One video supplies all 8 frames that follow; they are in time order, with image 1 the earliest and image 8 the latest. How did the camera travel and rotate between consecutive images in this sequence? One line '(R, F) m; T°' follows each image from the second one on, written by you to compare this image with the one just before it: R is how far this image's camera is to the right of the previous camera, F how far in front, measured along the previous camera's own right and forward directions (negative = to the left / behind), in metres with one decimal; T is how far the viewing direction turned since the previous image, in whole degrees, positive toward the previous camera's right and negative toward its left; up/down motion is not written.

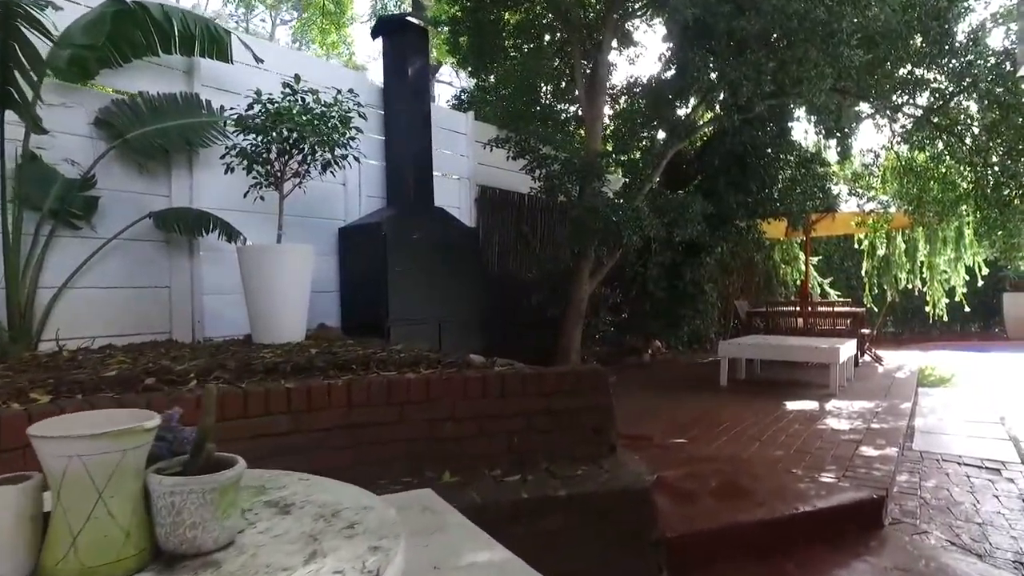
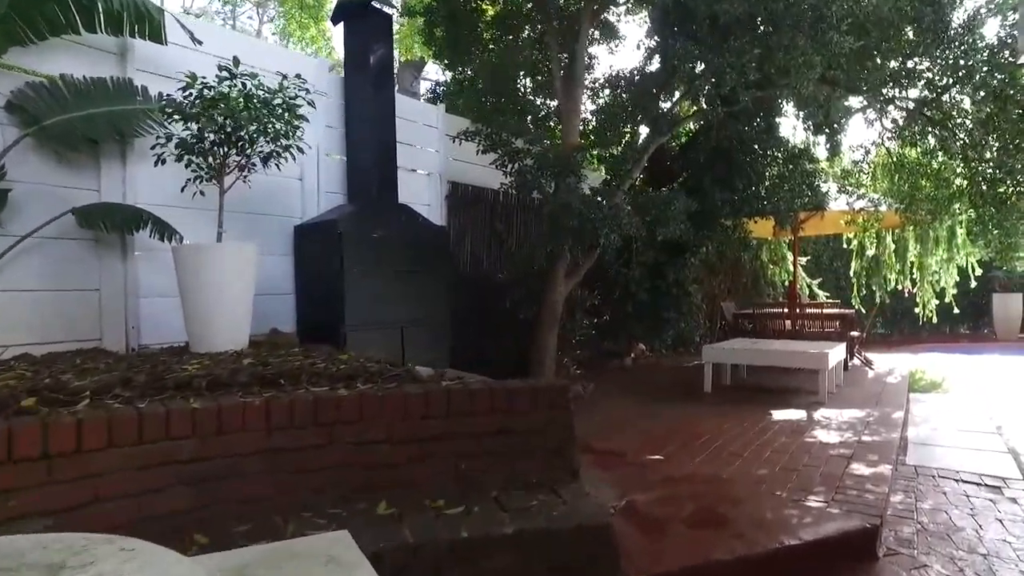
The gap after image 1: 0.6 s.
(+0.2, +0.4) m; +1°
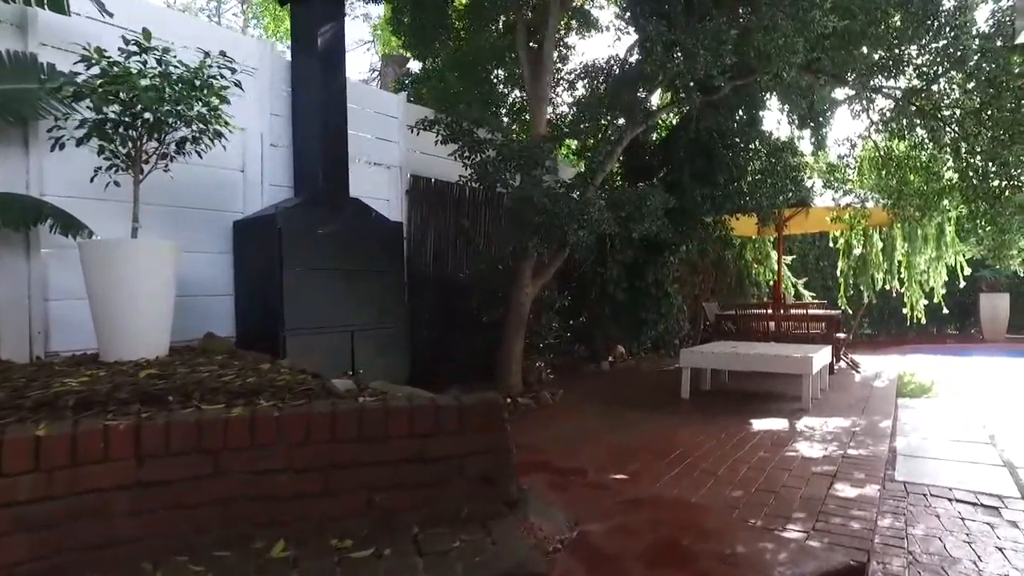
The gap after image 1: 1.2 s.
(+0.2, +0.4) m; +1°
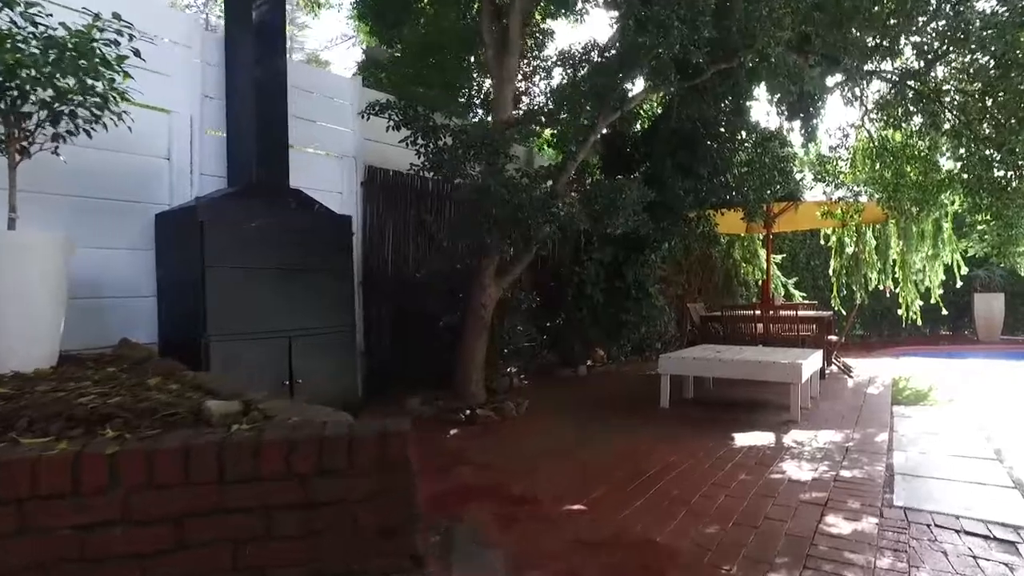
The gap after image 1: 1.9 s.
(+0.2, +0.5) m; +1°
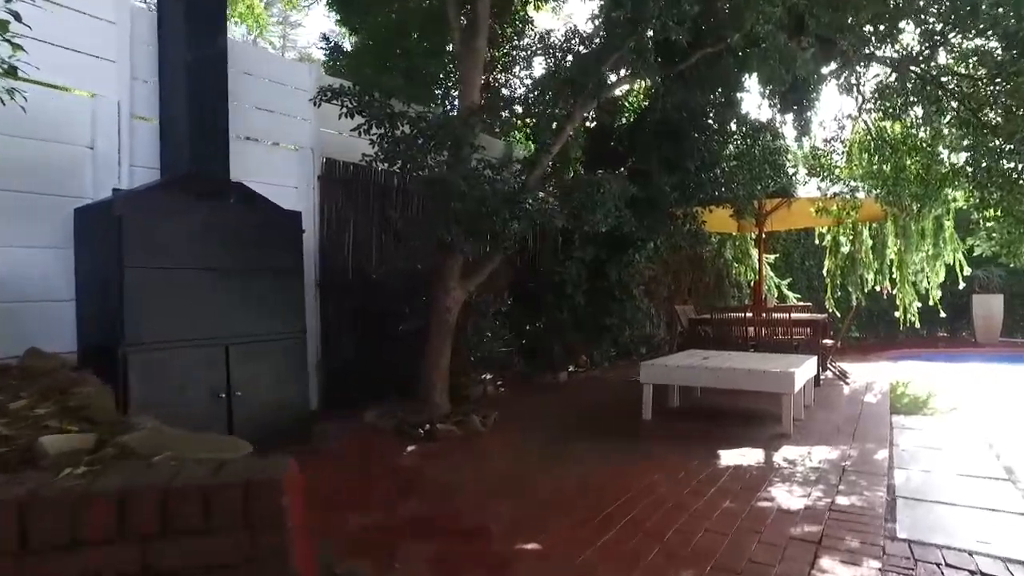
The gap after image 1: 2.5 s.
(+0.2, +0.4) m; 0°
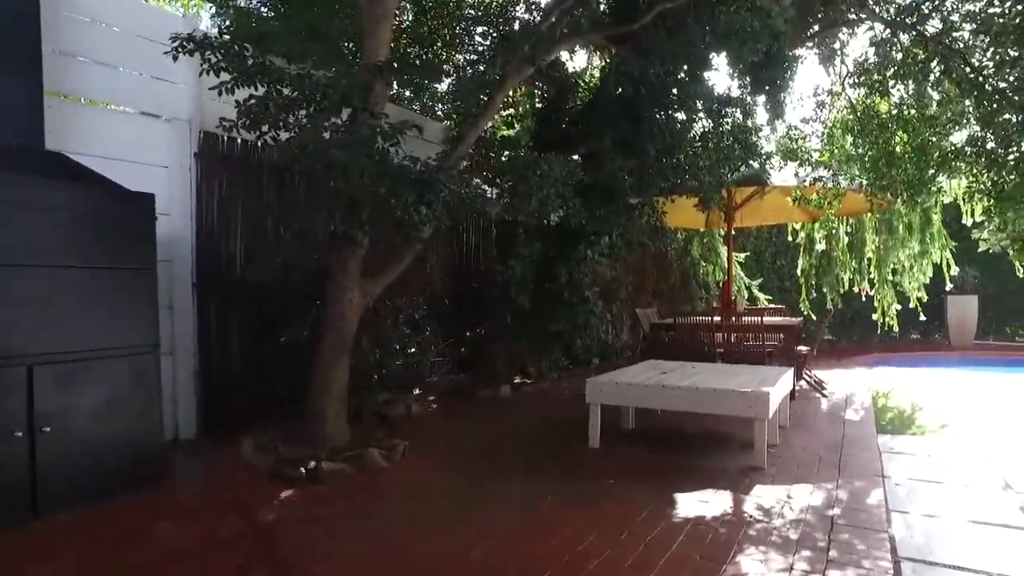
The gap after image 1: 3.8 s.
(+0.3, +0.9) m; +2°
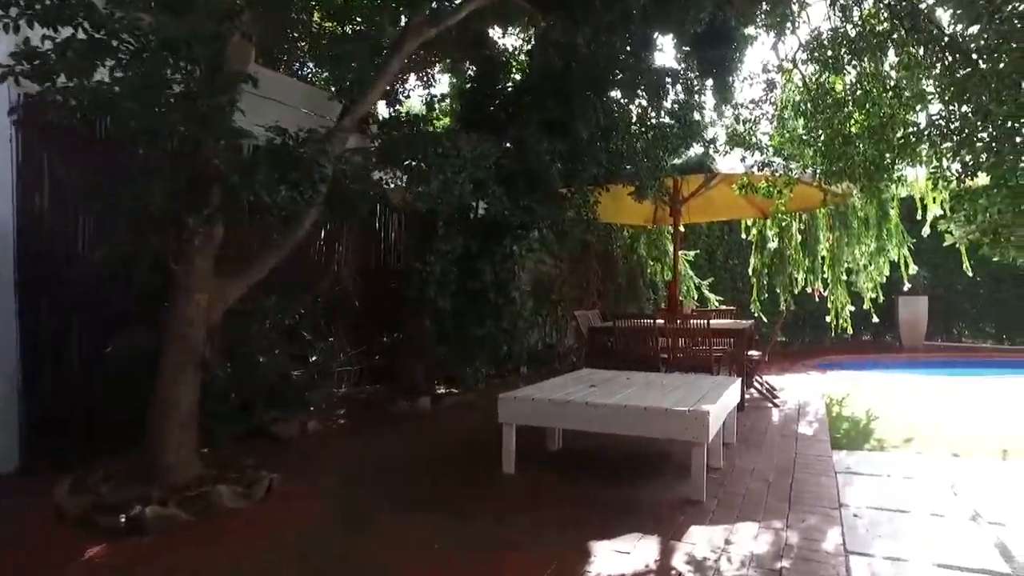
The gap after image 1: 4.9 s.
(+0.3, +0.7) m; +3°
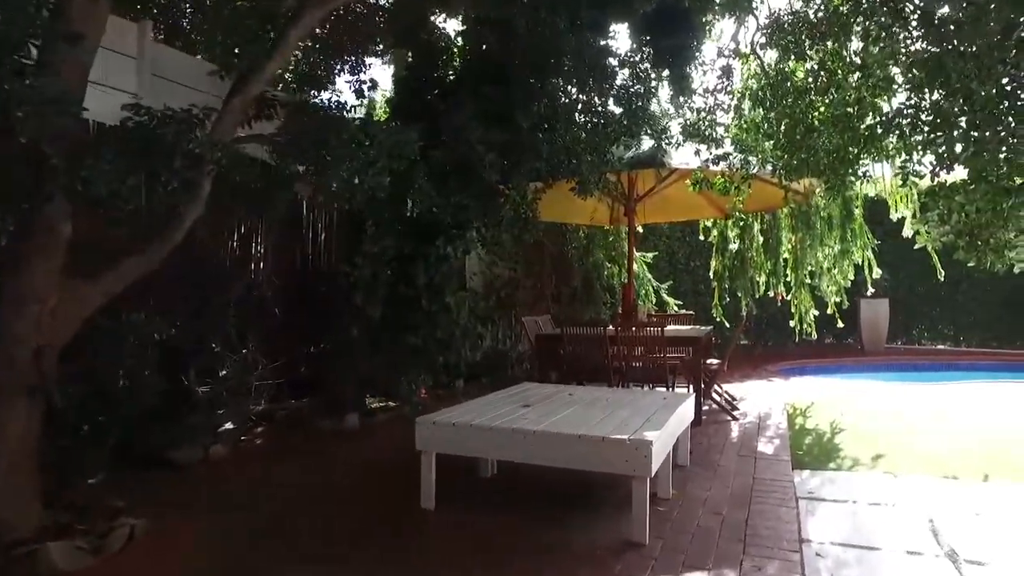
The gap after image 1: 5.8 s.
(+0.2, +0.5) m; +3°
